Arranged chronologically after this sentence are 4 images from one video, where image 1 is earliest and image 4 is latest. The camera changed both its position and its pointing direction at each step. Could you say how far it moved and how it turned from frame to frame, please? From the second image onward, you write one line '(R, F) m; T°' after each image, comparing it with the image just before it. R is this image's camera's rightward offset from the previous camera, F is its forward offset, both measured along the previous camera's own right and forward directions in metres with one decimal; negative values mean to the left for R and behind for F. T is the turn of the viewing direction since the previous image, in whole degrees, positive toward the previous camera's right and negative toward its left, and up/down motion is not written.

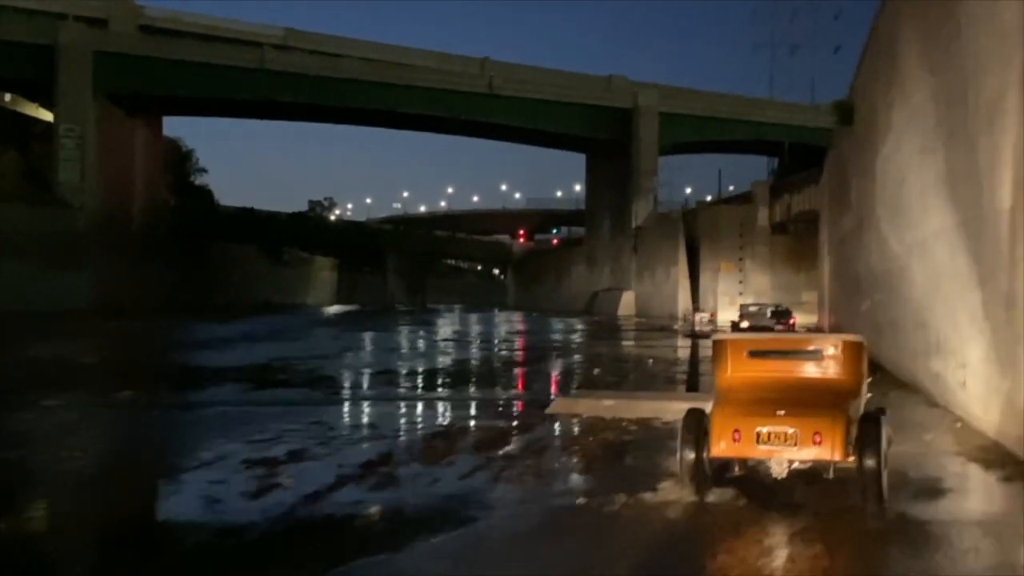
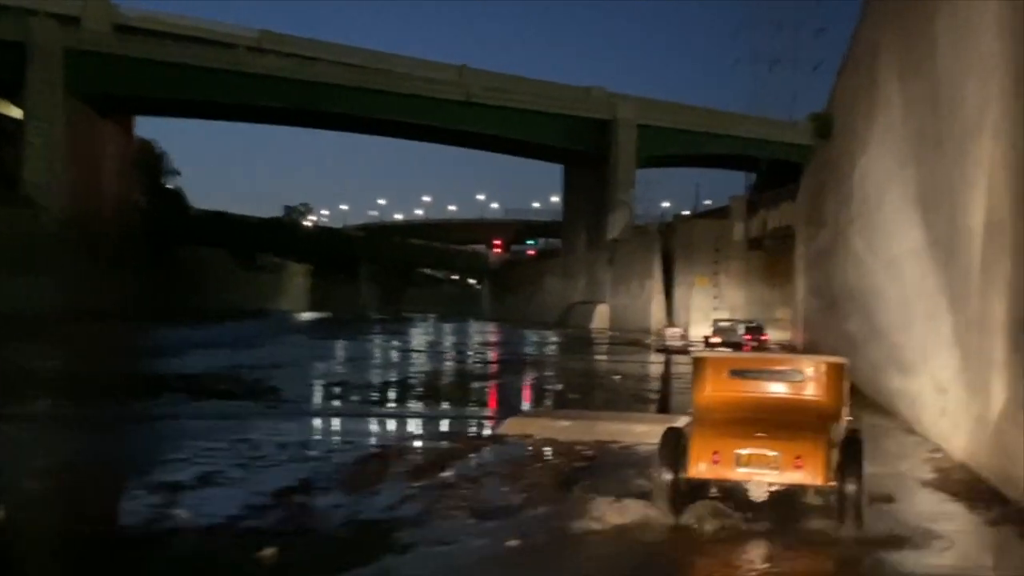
(+0.5, +0.6) m; +1°
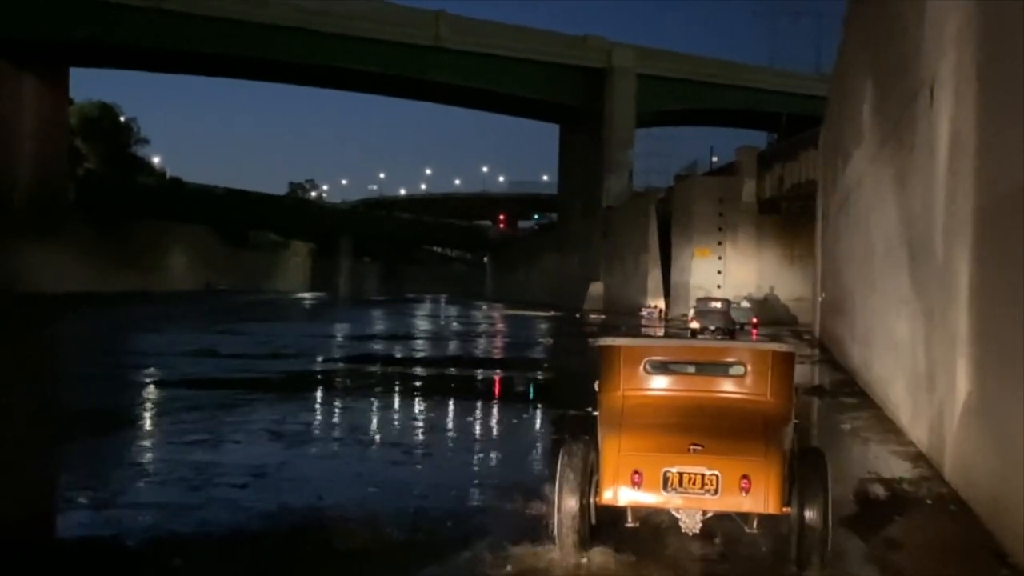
(+2.0, +4.1) m; -3°
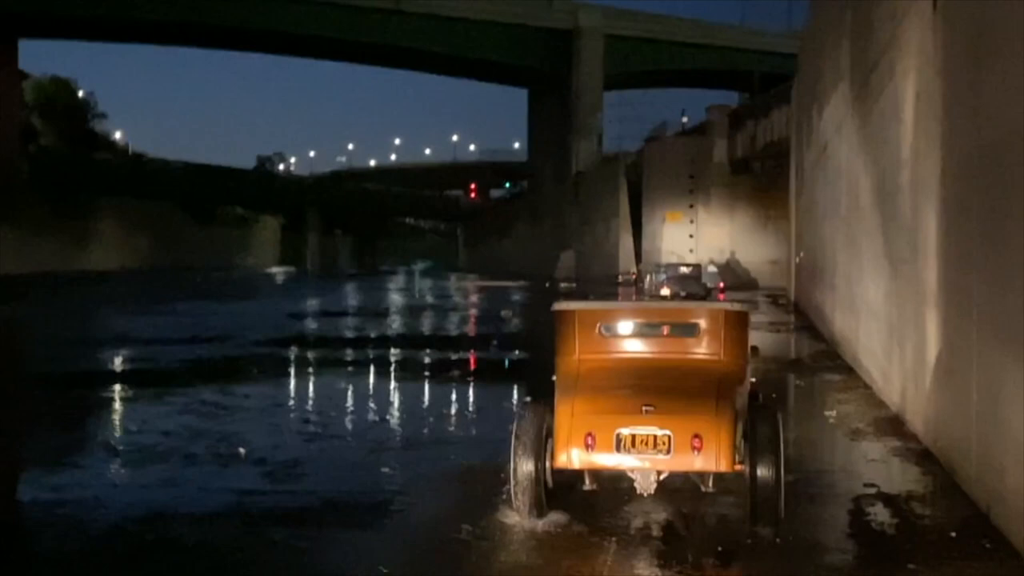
(+0.2, +0.5) m; +1°
